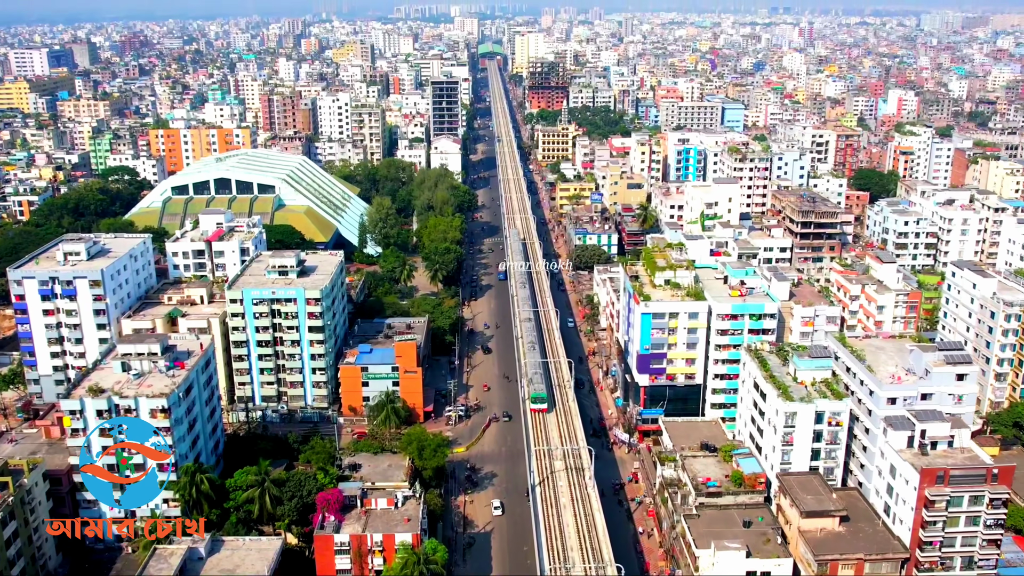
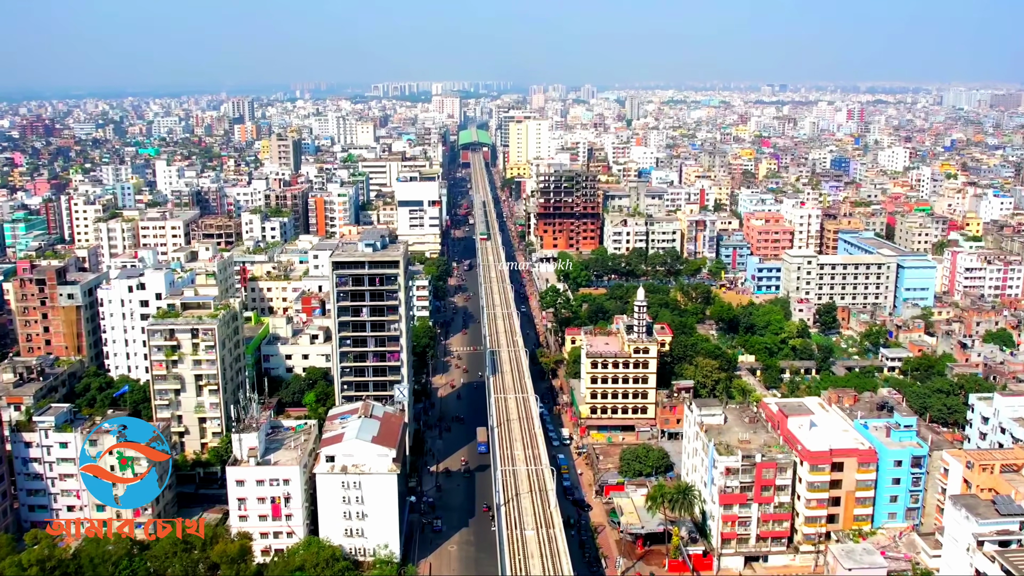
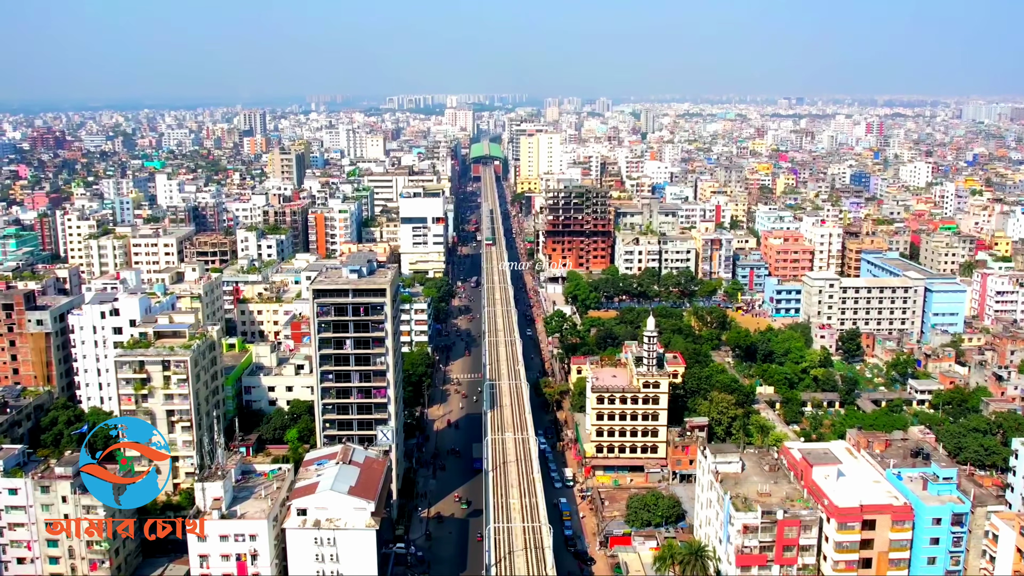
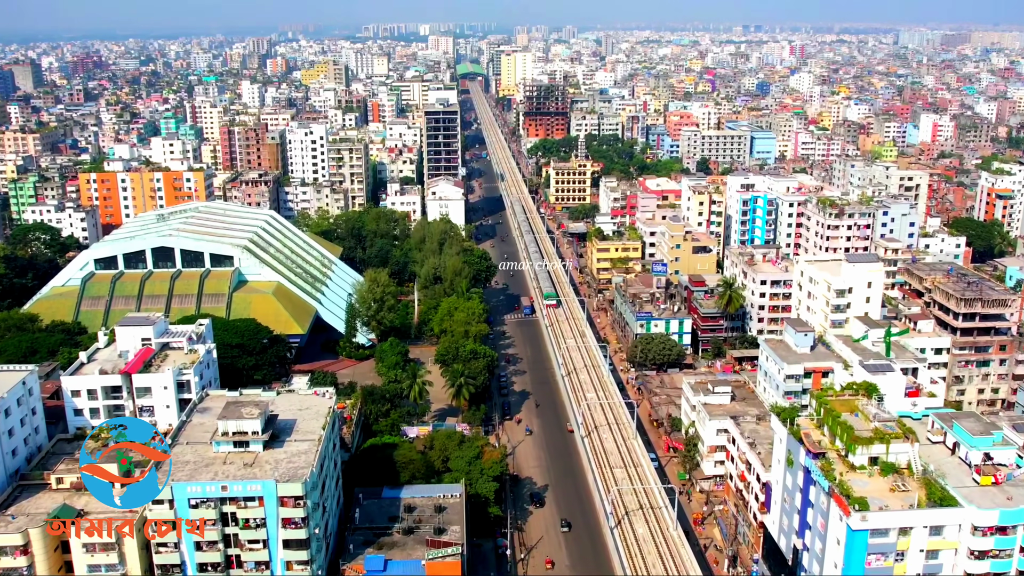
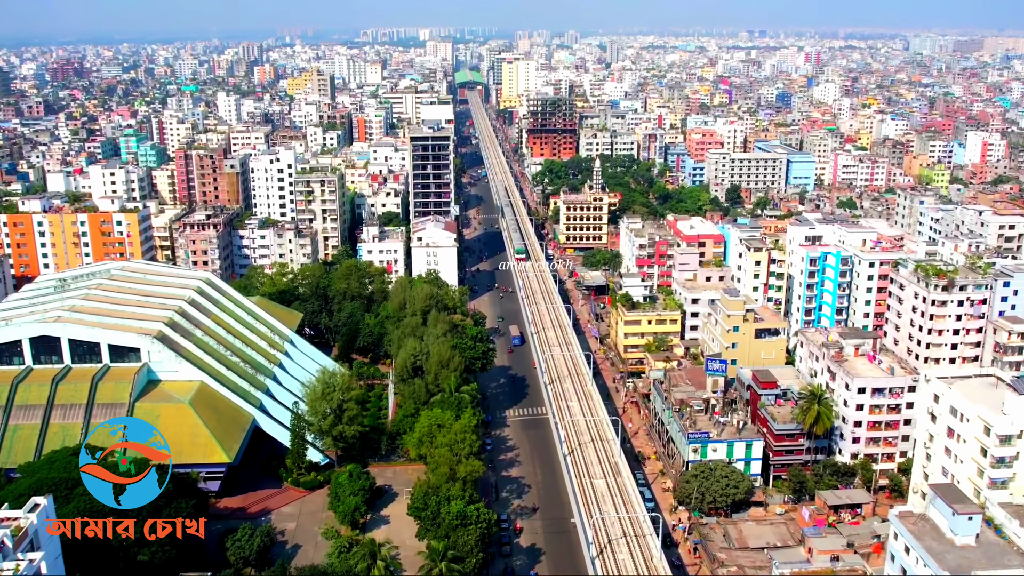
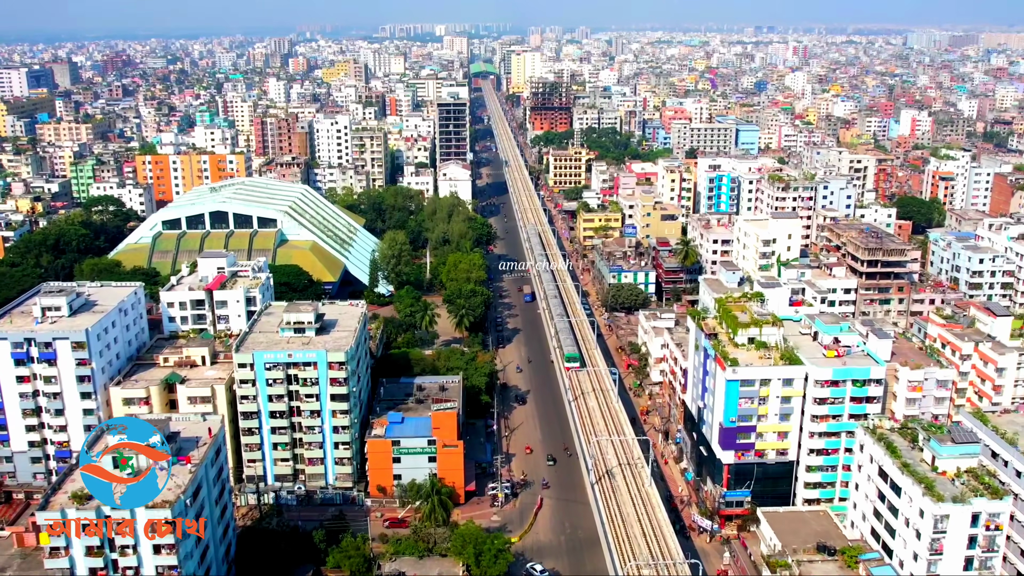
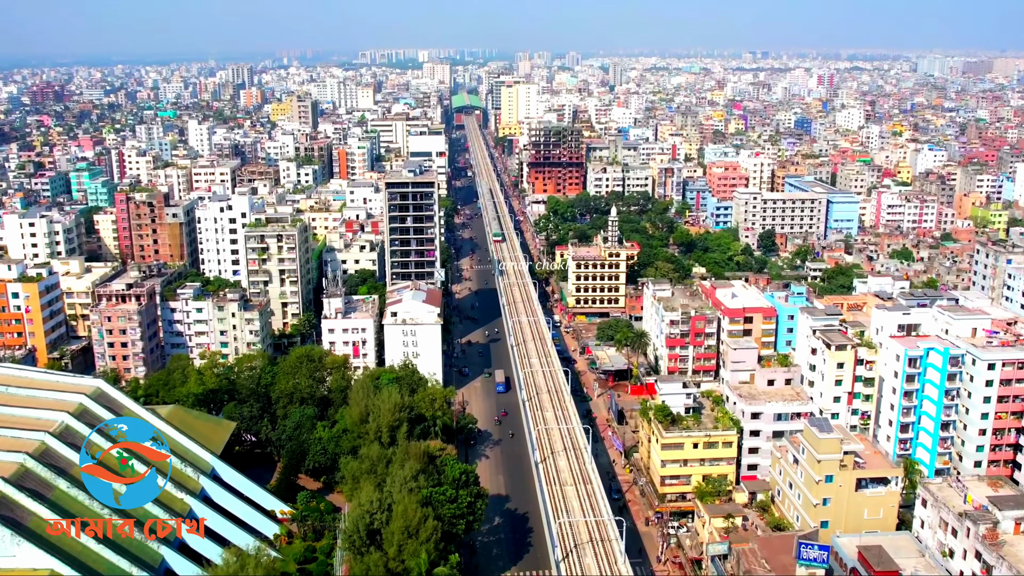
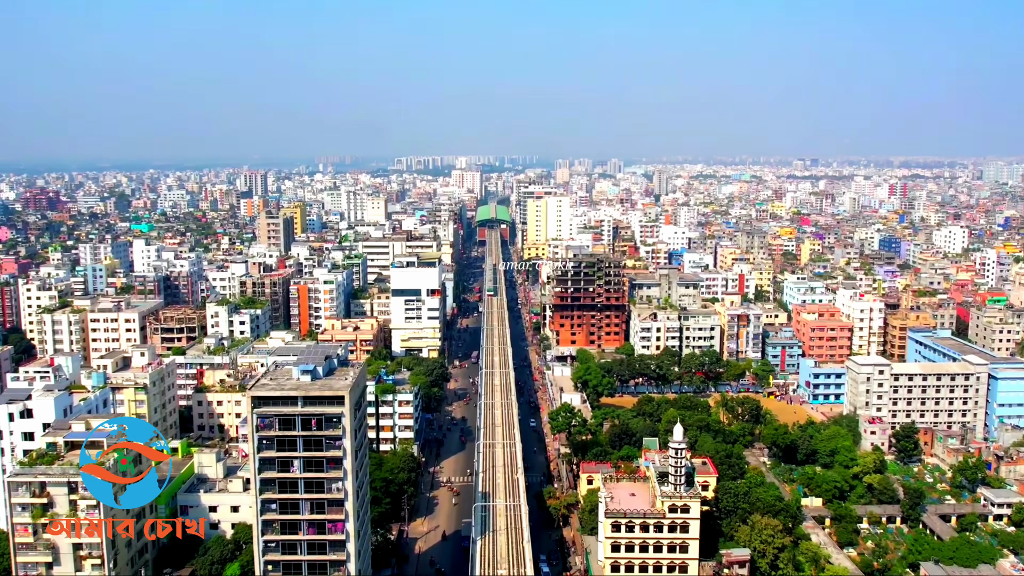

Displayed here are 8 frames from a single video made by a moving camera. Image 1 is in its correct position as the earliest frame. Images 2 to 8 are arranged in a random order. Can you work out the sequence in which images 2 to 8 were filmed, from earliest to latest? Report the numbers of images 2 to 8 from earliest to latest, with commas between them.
6, 4, 5, 7, 2, 3, 8
